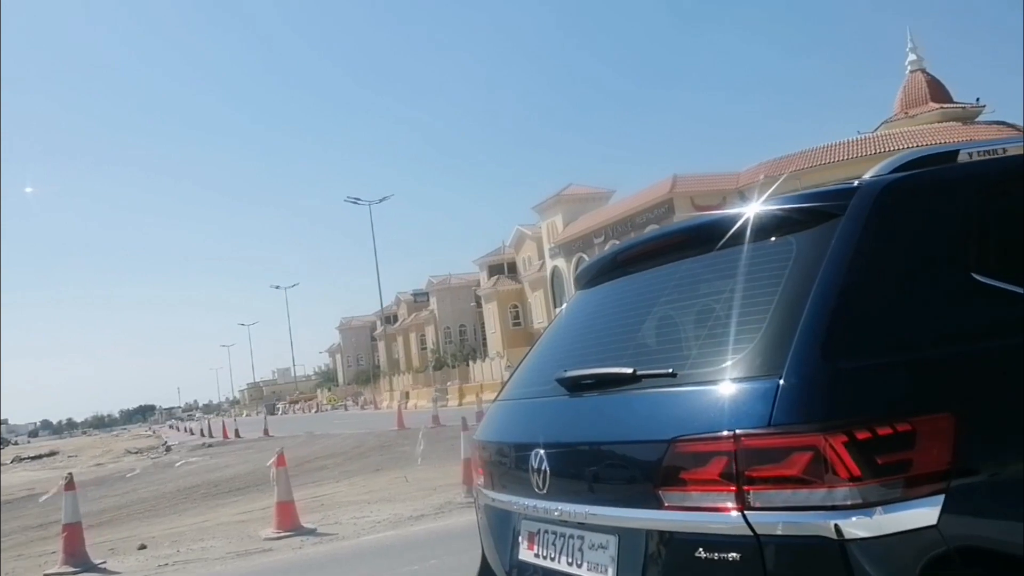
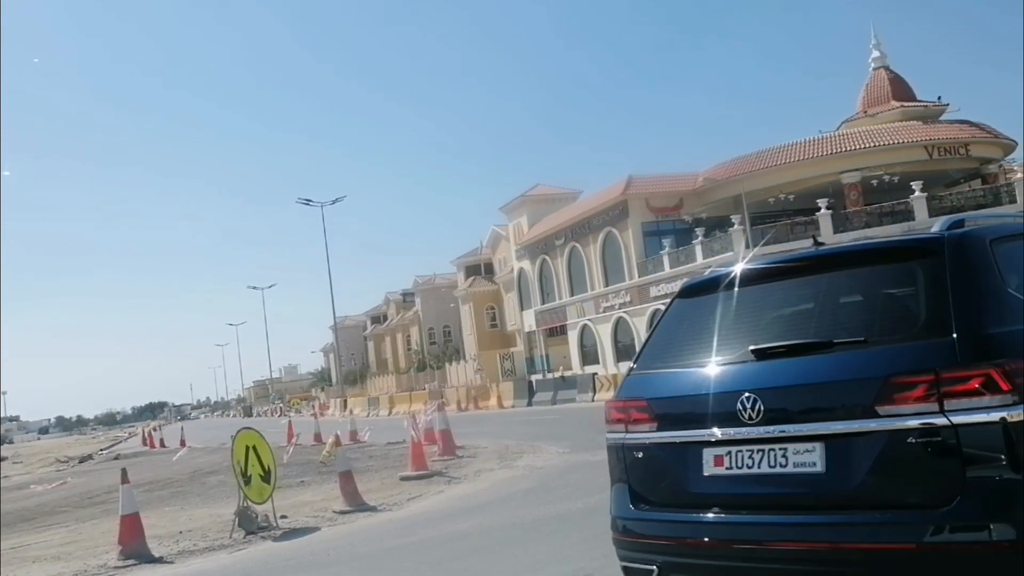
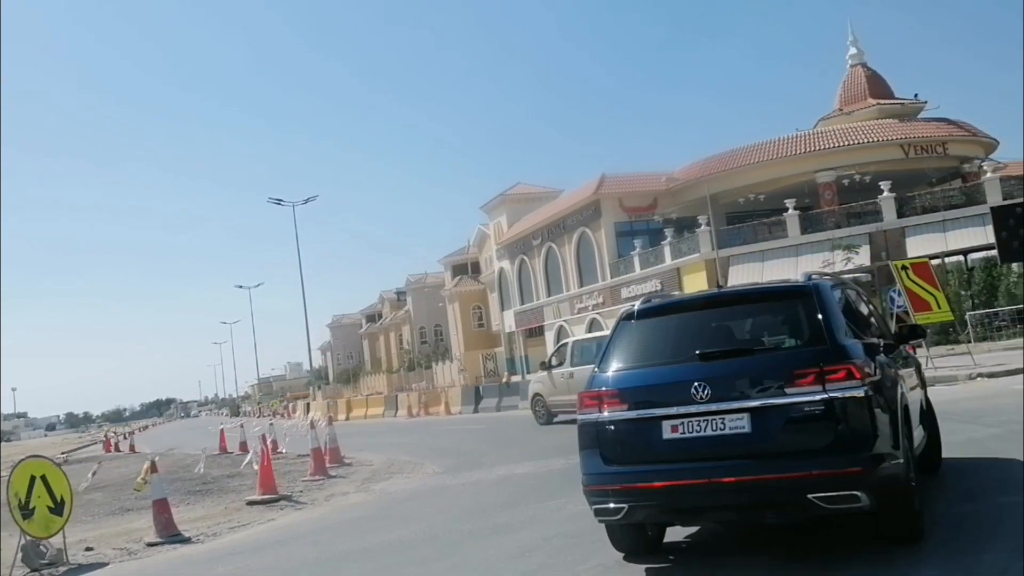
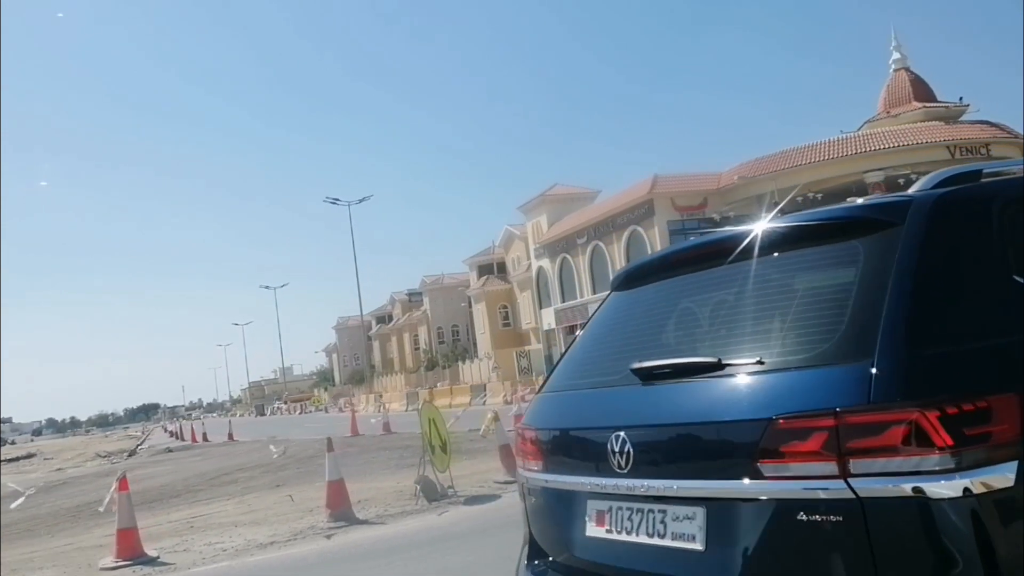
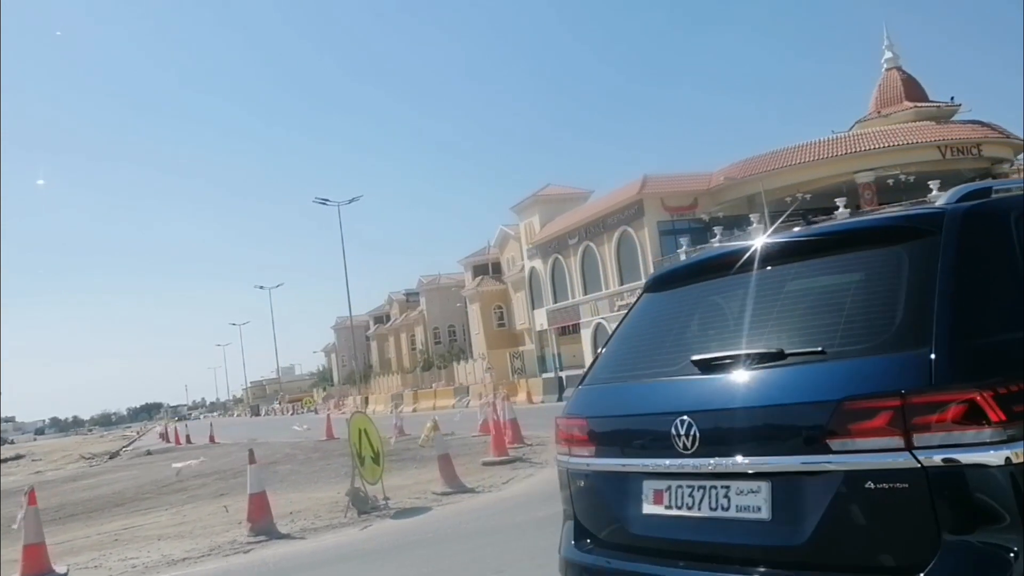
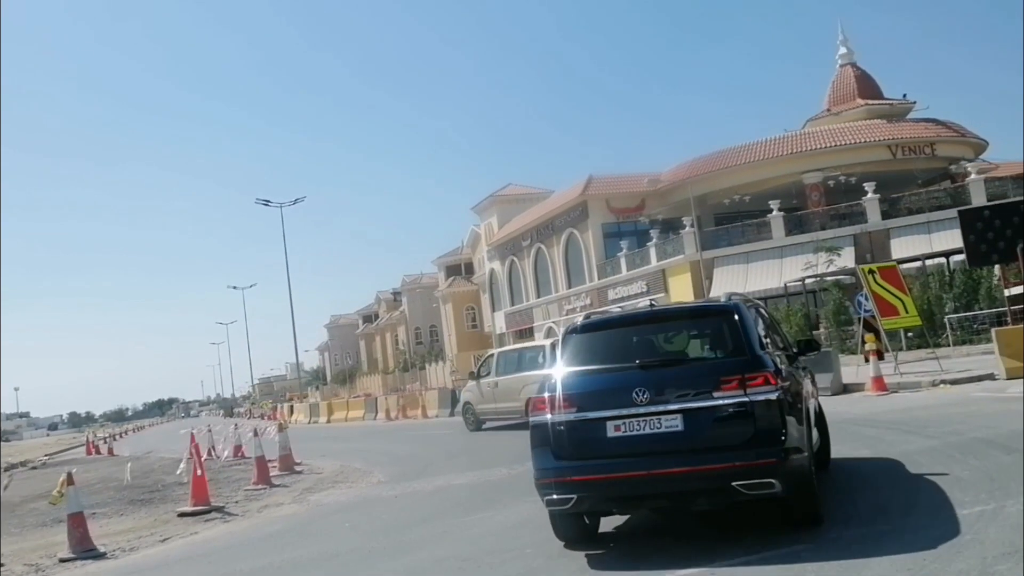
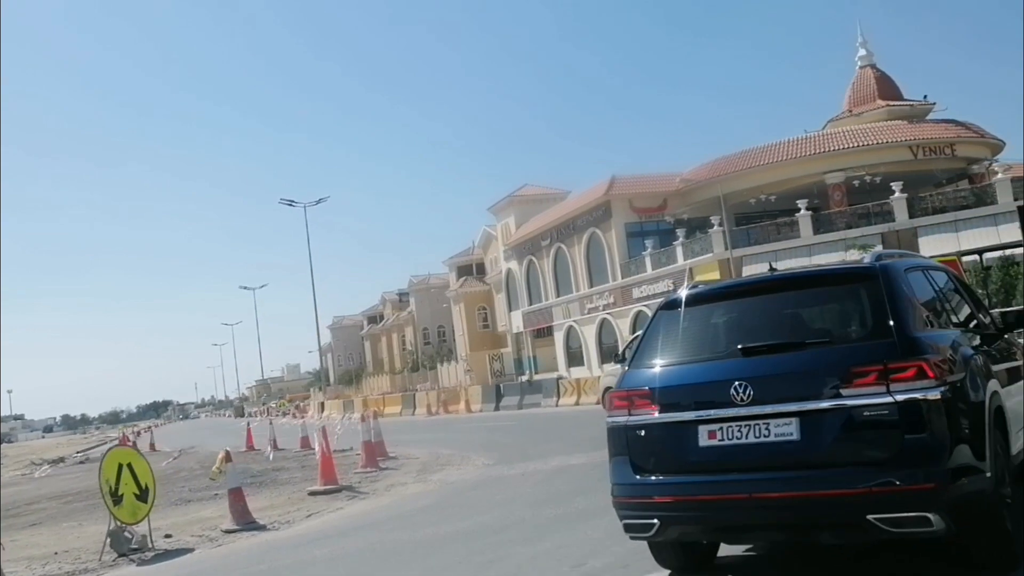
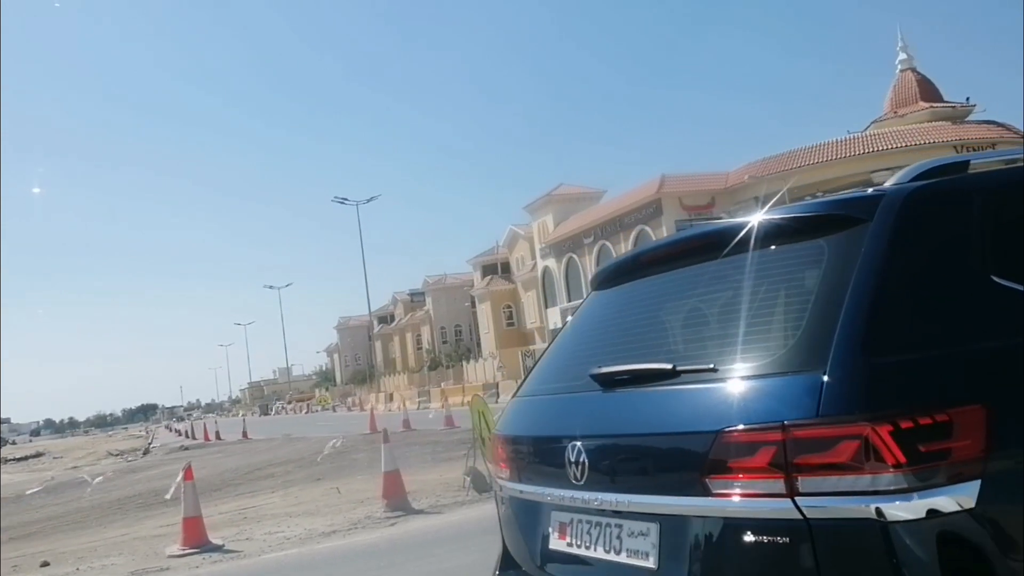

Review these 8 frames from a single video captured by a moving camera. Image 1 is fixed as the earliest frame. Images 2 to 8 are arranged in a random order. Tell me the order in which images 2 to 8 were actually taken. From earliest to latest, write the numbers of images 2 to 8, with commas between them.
8, 4, 5, 2, 7, 3, 6
